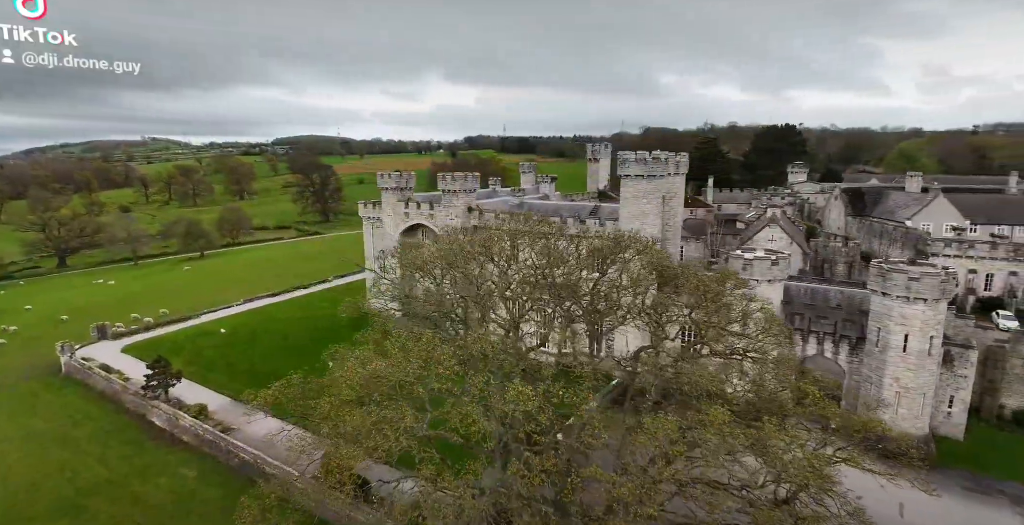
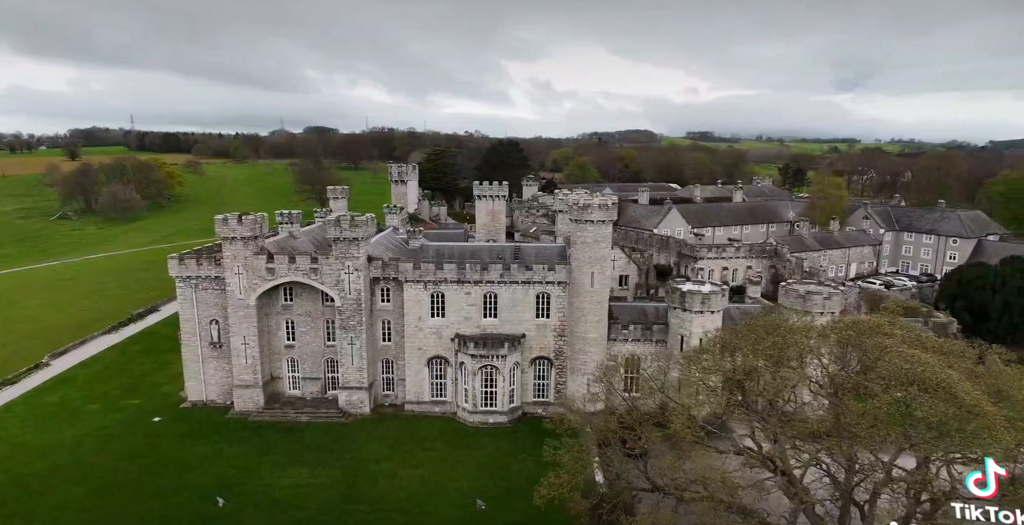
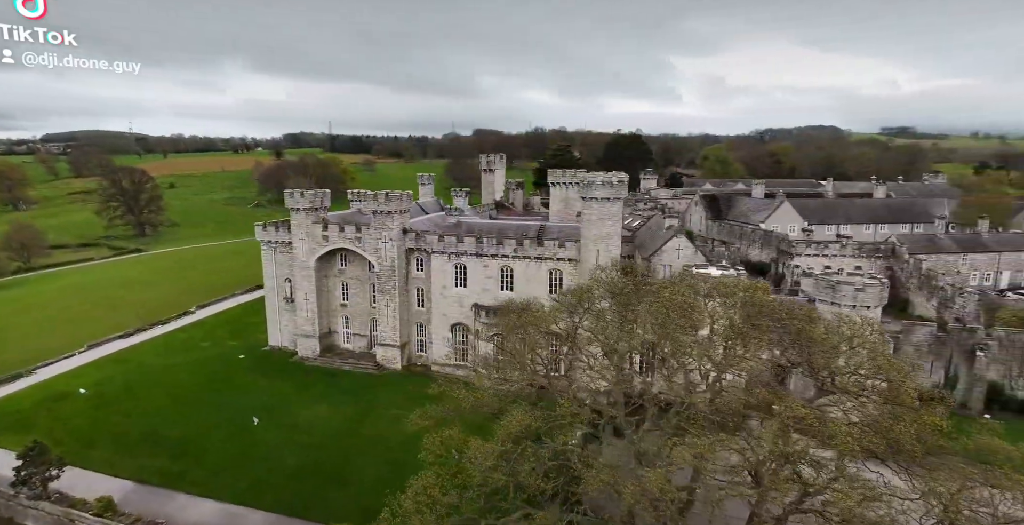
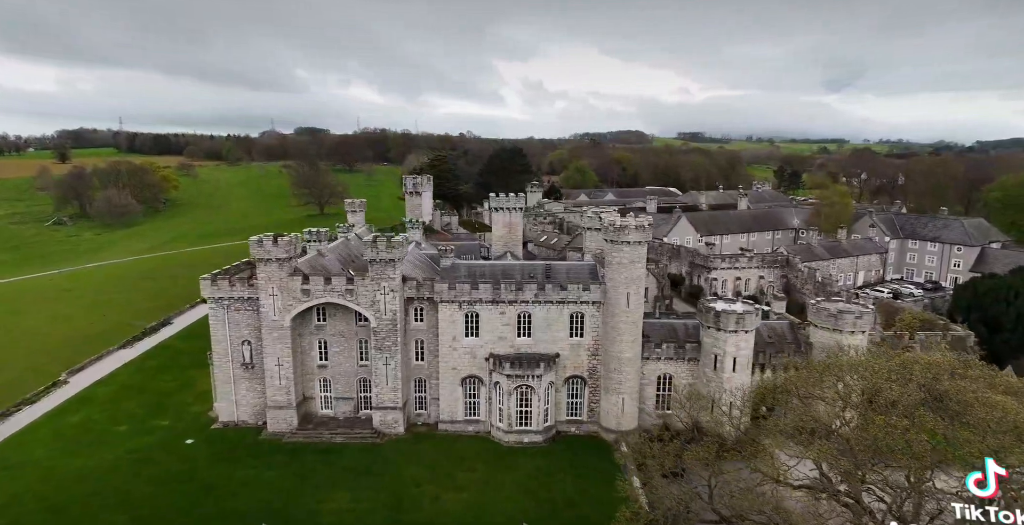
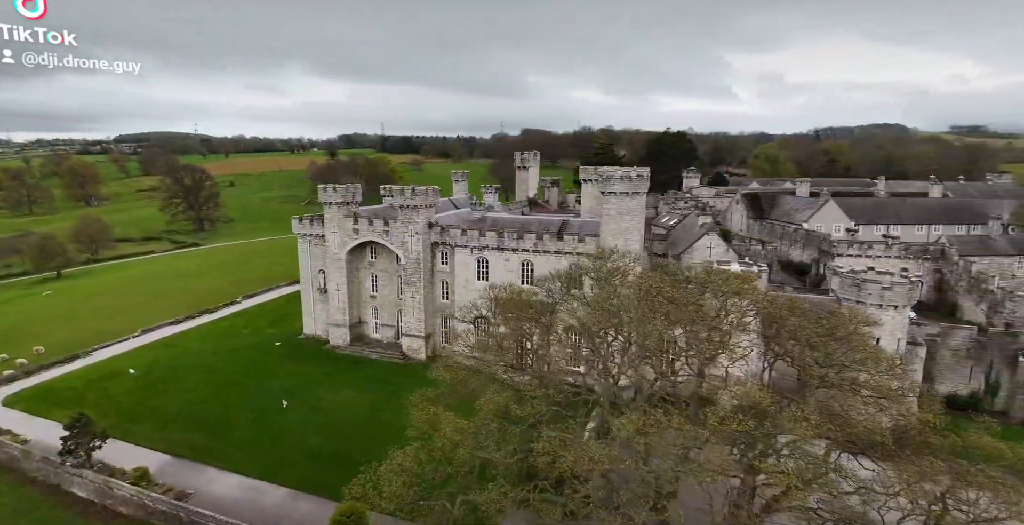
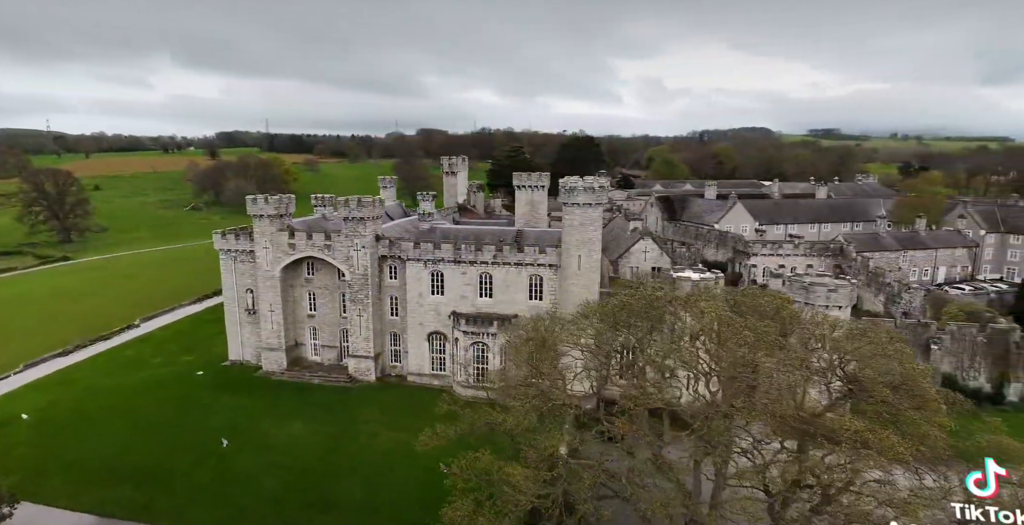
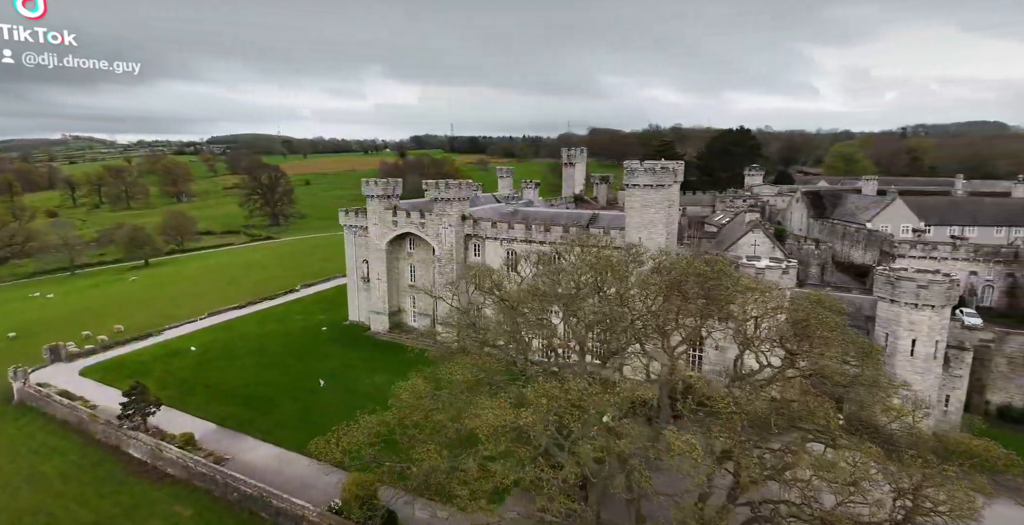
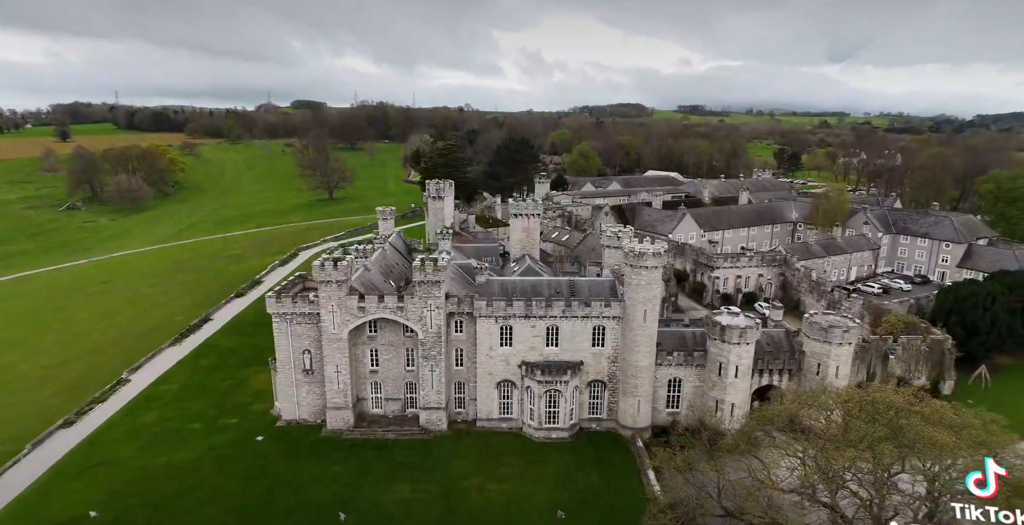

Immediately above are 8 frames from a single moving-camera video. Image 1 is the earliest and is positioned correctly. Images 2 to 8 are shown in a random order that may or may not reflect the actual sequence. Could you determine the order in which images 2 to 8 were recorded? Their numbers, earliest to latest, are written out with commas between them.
7, 5, 3, 6, 2, 4, 8
